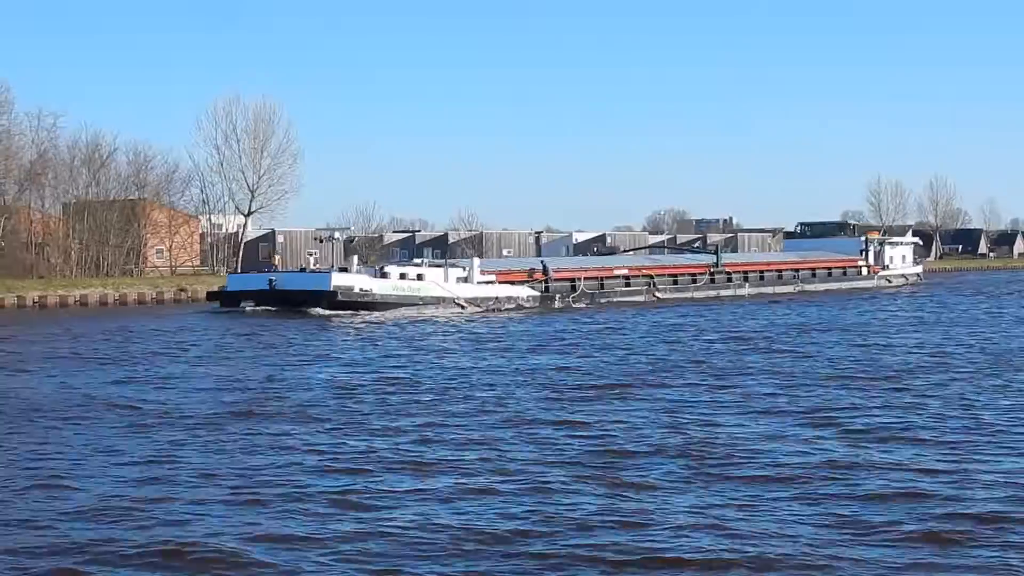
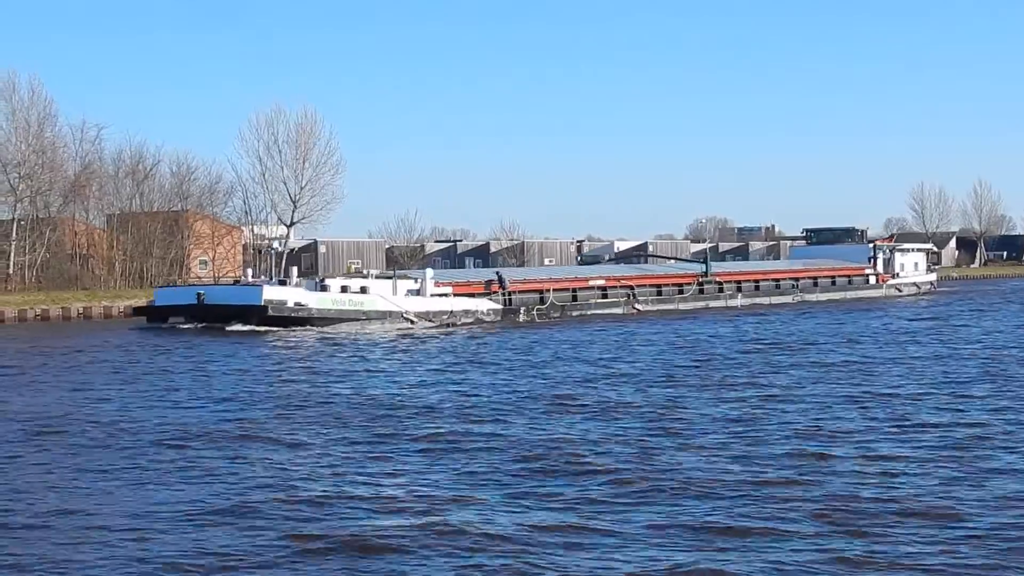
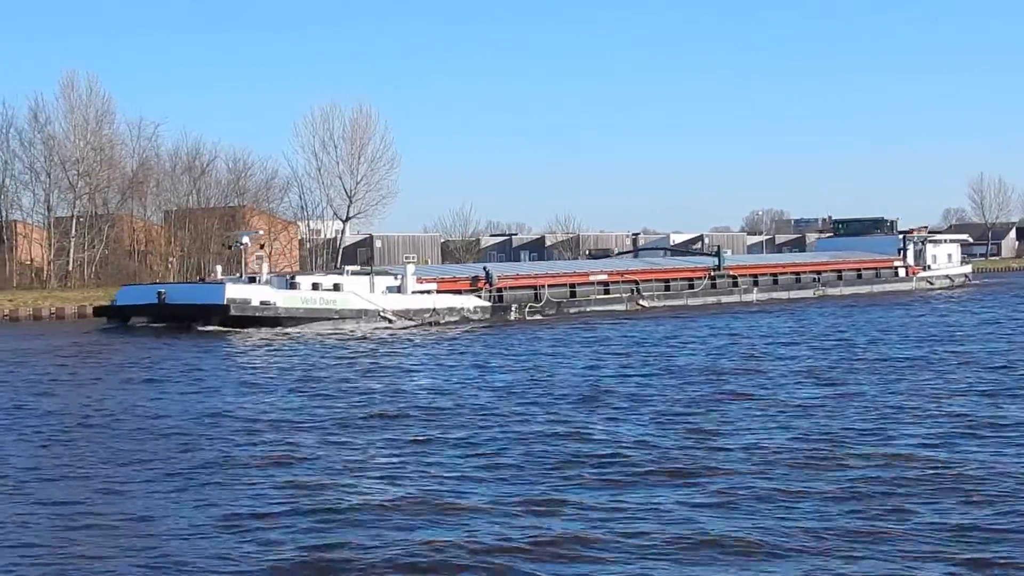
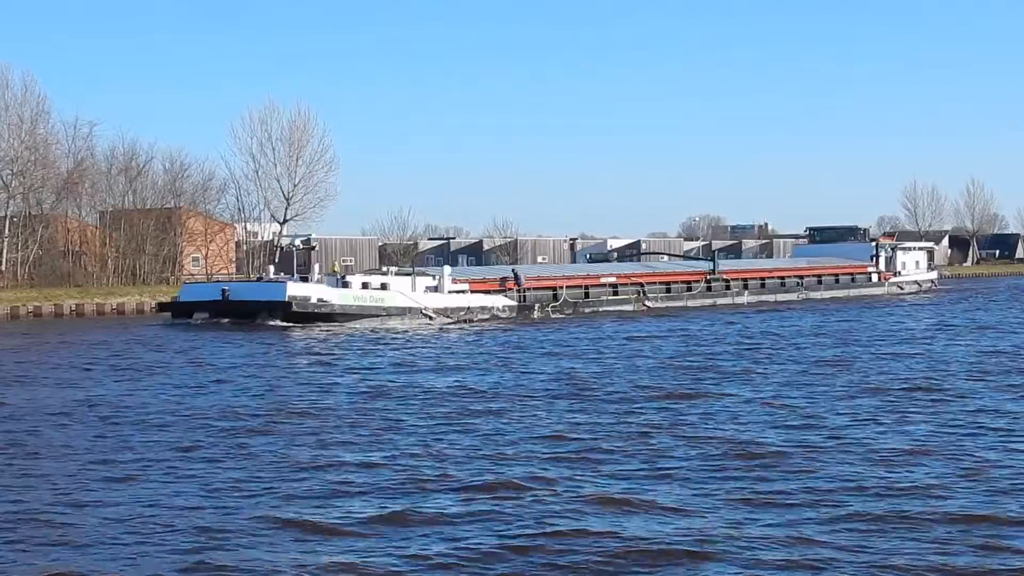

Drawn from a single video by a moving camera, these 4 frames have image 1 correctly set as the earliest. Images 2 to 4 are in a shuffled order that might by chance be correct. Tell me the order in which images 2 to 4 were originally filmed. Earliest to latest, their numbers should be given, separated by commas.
4, 2, 3
